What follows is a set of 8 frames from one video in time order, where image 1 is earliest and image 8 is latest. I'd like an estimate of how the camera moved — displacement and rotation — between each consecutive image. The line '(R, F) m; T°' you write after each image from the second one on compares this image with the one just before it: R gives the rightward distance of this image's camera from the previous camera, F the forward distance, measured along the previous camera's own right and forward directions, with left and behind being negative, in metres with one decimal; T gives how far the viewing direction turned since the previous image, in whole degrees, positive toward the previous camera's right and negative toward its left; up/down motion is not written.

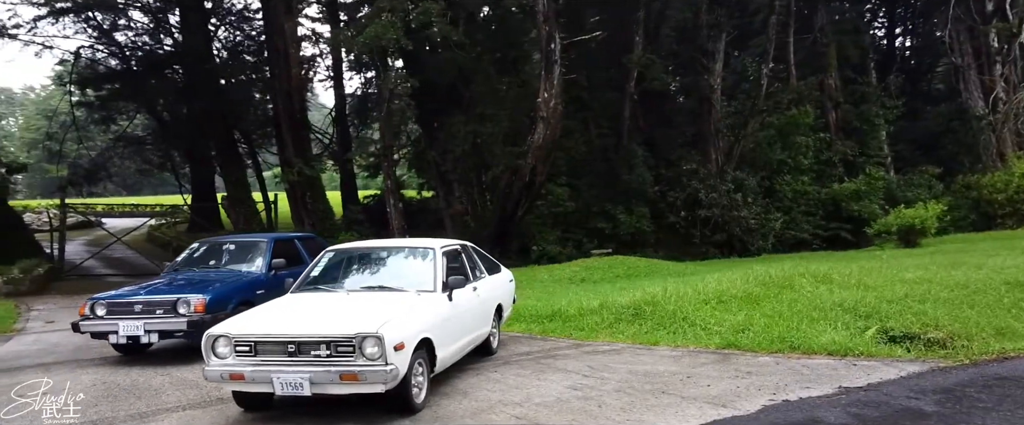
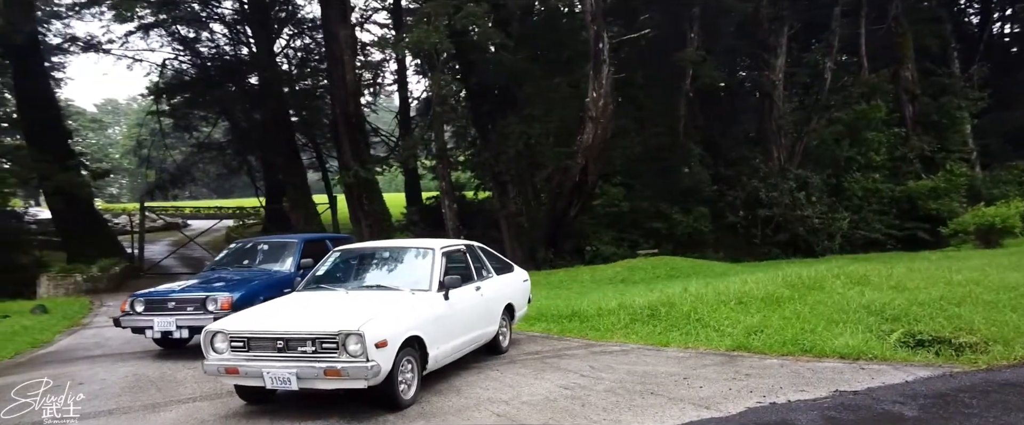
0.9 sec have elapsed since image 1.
(+0.5, 0.0) m; -5°
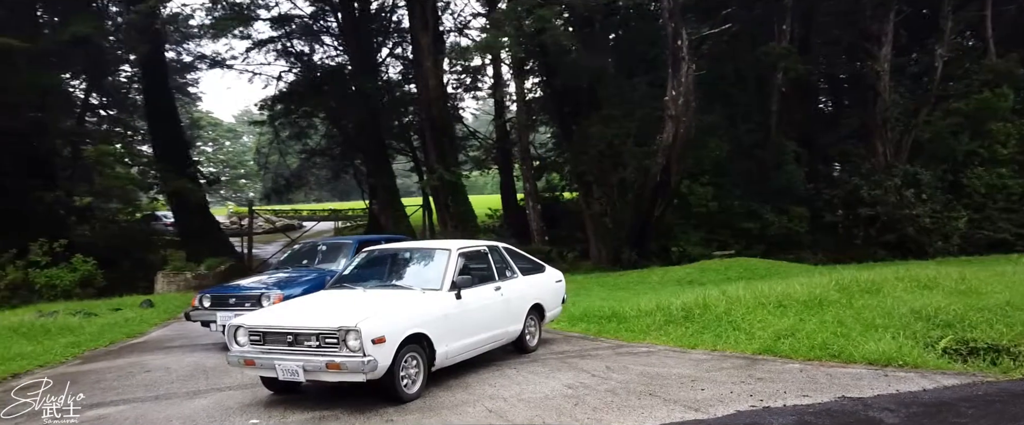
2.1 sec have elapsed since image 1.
(+0.7, -0.1) m; -8°
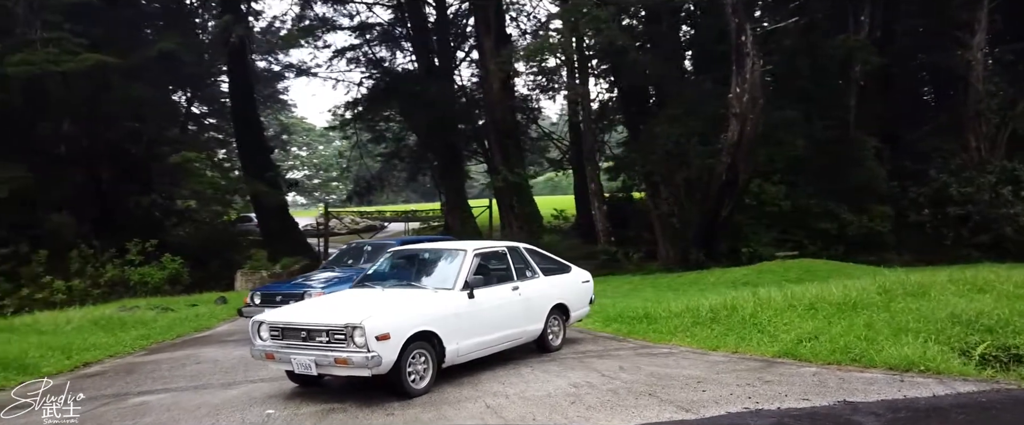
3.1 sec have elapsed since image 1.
(+0.5, -0.1) m; -6°
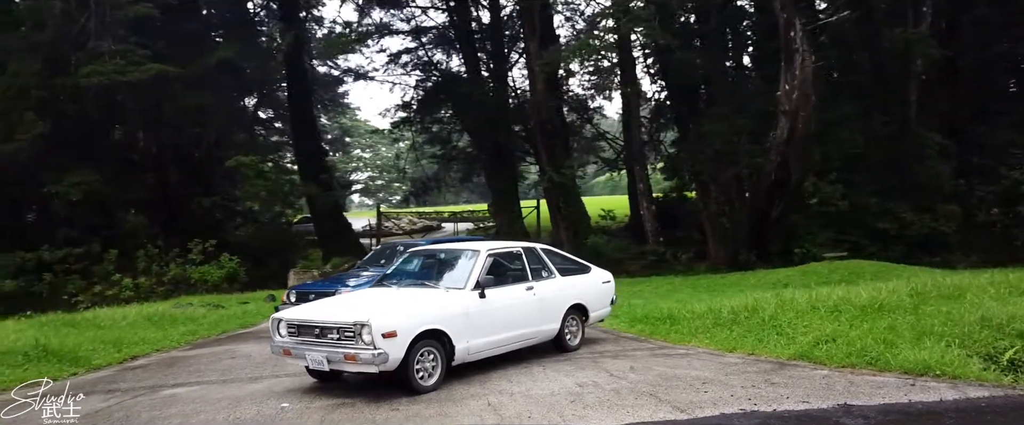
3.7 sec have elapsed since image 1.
(+0.3, -0.1) m; -4°
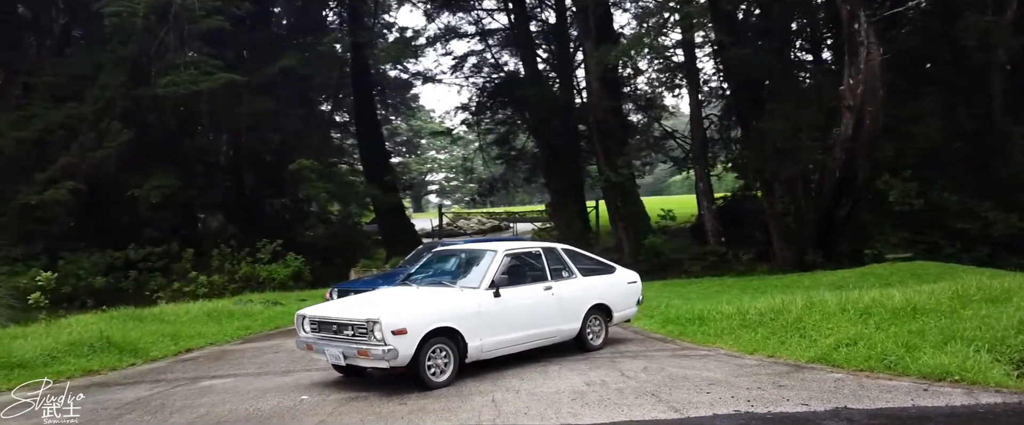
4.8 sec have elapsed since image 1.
(+0.4, -0.1) m; -5°
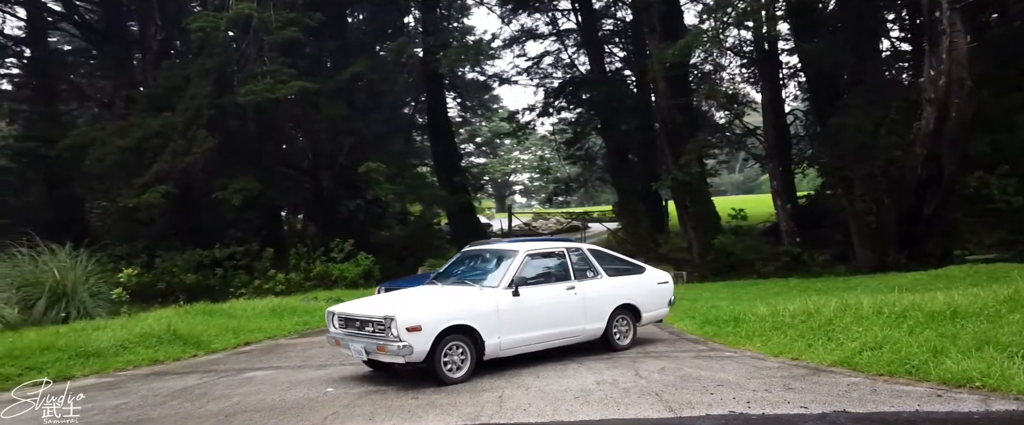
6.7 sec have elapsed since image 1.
(+0.5, -0.1) m; -6°
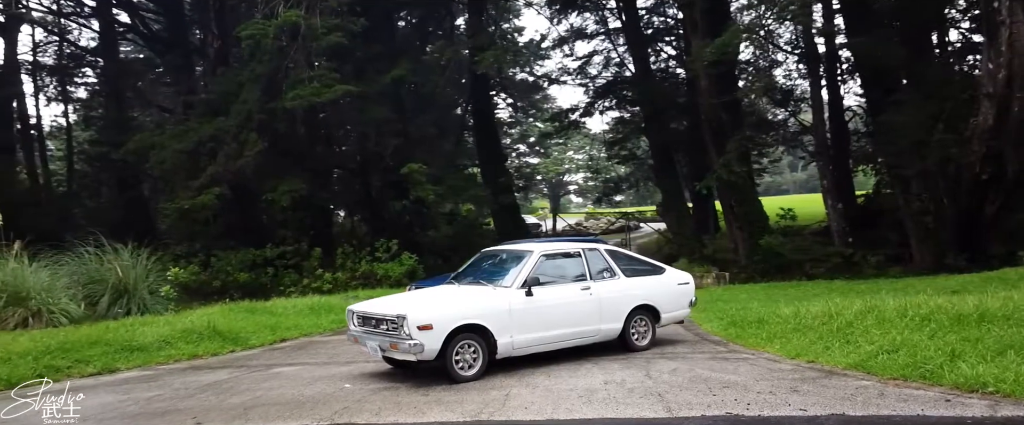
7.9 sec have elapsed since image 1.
(+0.3, -0.1) m; -4°
